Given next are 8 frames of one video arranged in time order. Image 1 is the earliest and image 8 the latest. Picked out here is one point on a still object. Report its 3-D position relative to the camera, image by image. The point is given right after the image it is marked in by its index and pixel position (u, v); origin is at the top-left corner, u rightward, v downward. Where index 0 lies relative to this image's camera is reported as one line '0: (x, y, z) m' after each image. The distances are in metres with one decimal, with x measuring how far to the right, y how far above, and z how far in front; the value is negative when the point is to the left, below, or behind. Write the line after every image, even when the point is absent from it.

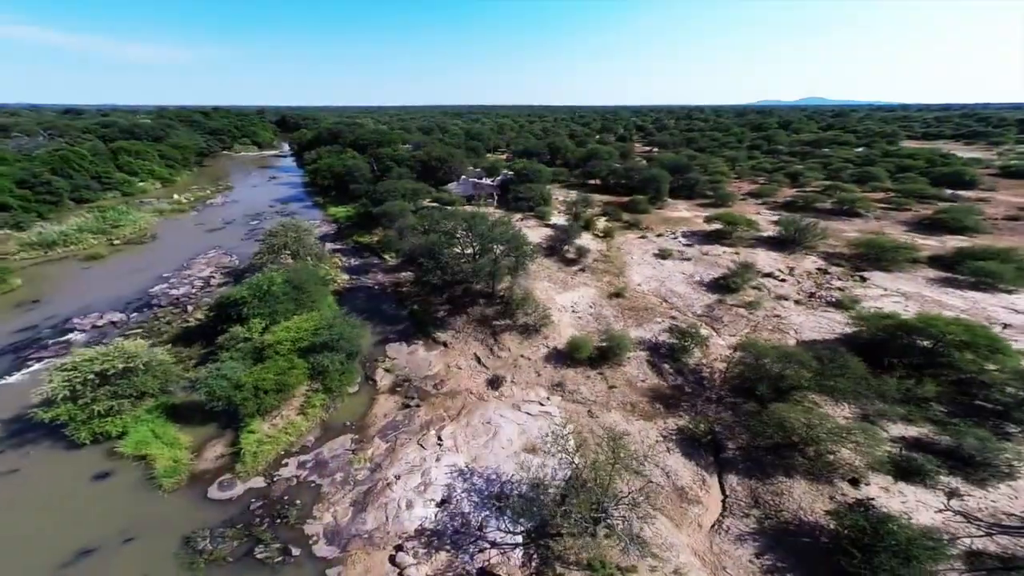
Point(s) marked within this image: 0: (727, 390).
0: (+11.3, -5.3, +19.2) m
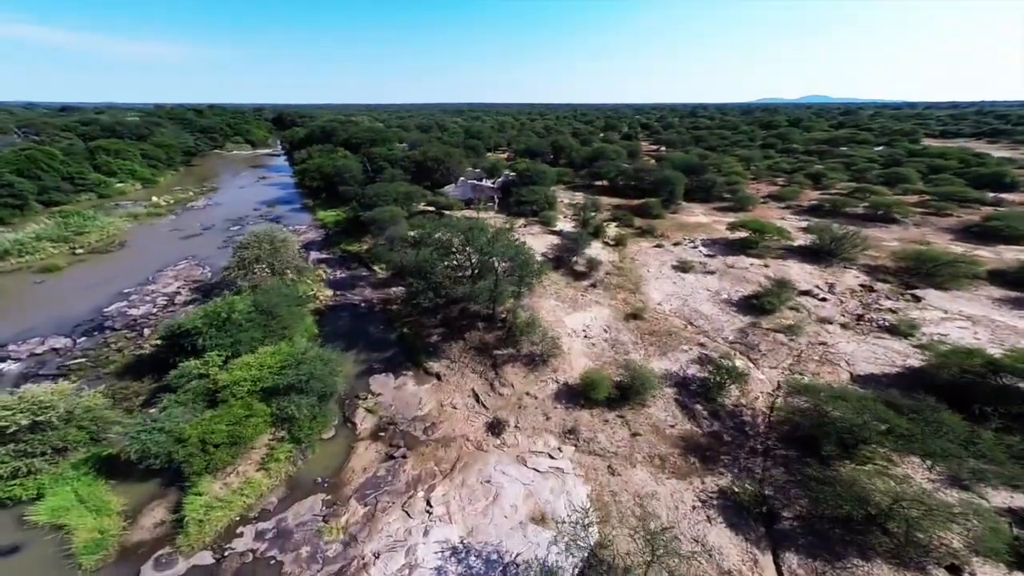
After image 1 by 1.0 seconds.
0: (+11.5, -6.6, +16.0) m
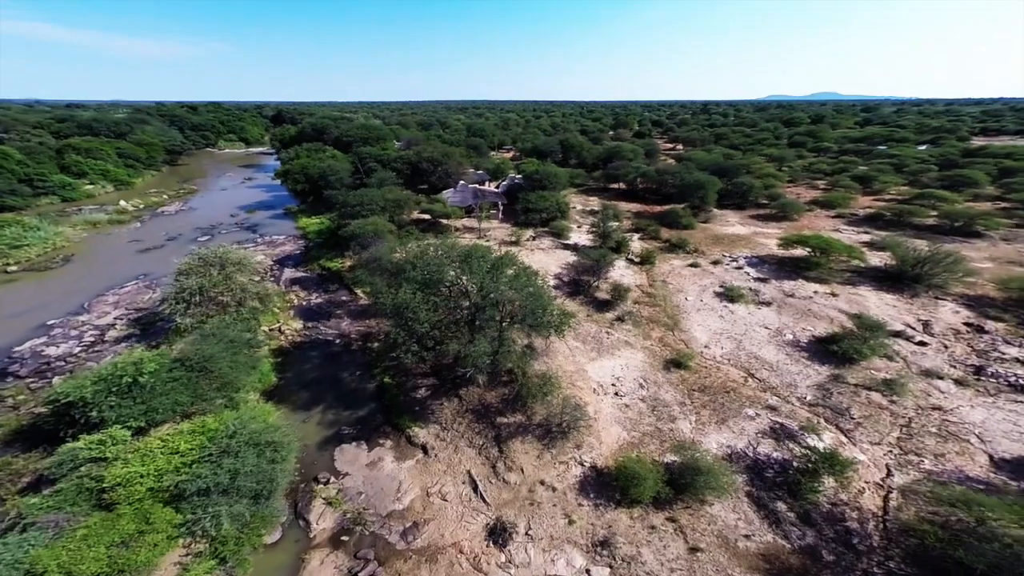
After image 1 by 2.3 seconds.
0: (+11.9, -8.6, +11.1) m
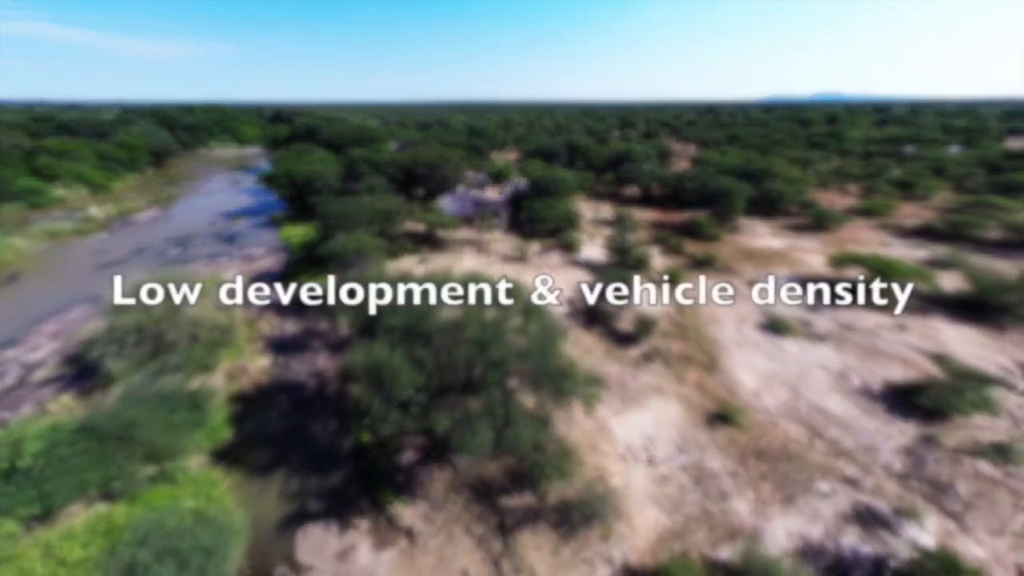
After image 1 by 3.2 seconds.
0: (+12.1, -10.0, +7.8) m
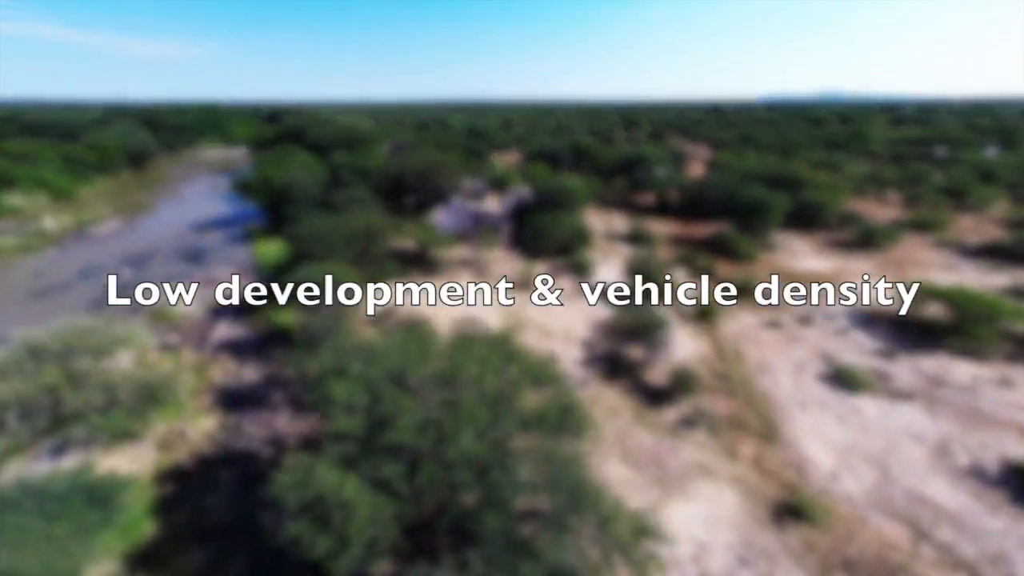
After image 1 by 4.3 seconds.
0: (+12.3, -11.7, +4.3) m
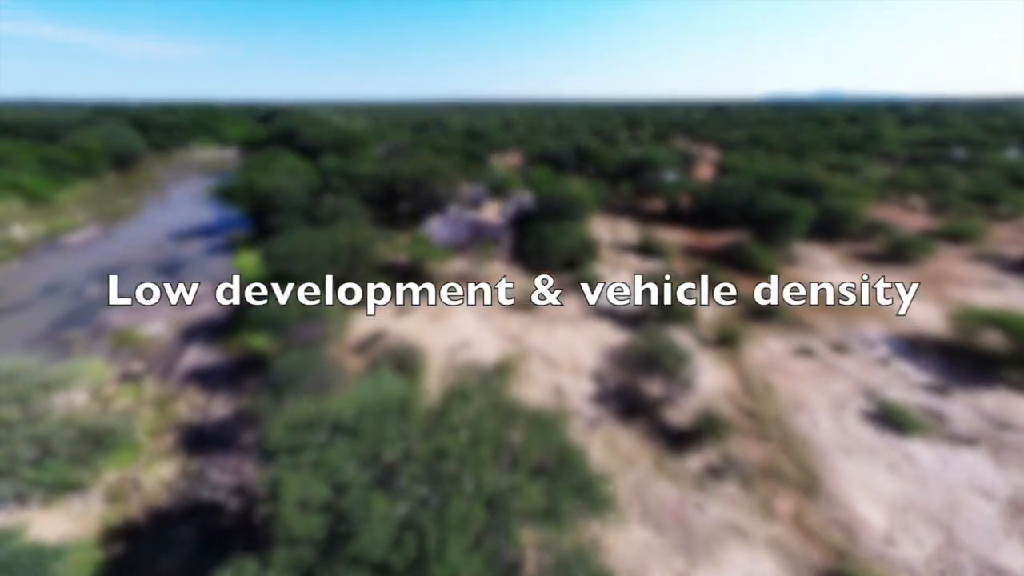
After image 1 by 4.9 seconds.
0: (+12.4, -12.7, +2.5) m
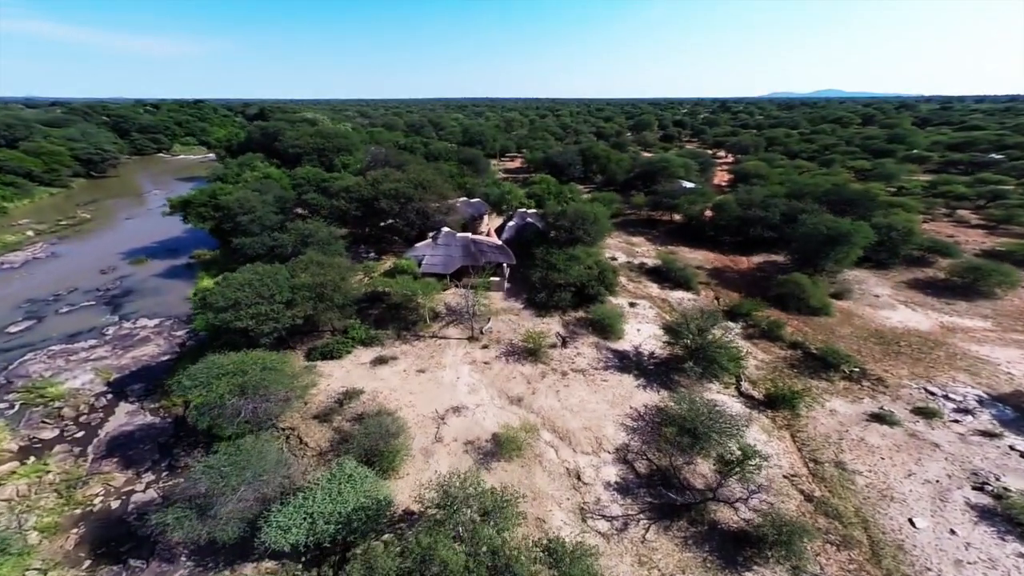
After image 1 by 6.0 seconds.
0: (+12.5, -14.5, -0.7) m
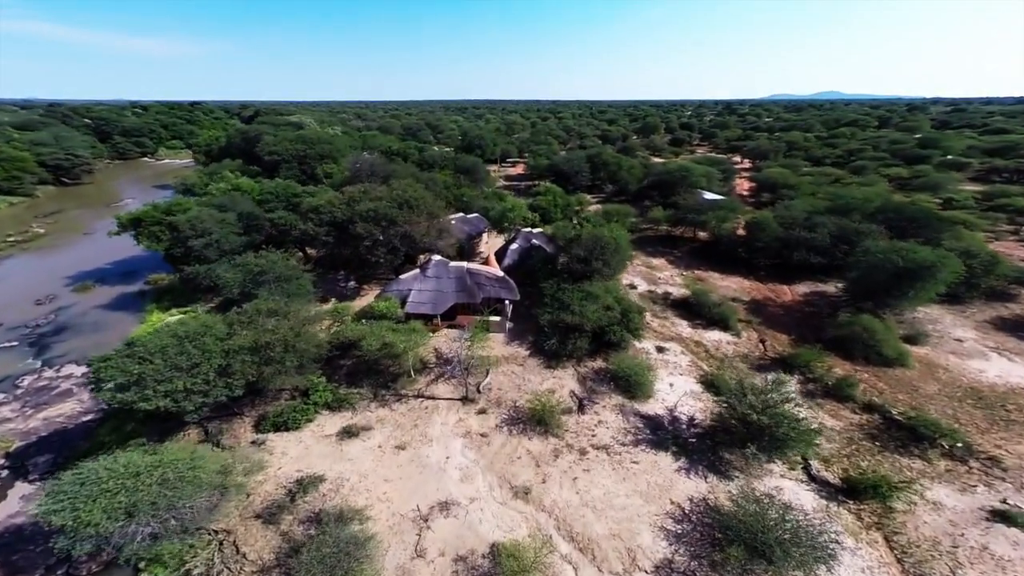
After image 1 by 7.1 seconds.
0: (+12.6, -16.1, -3.8) m
